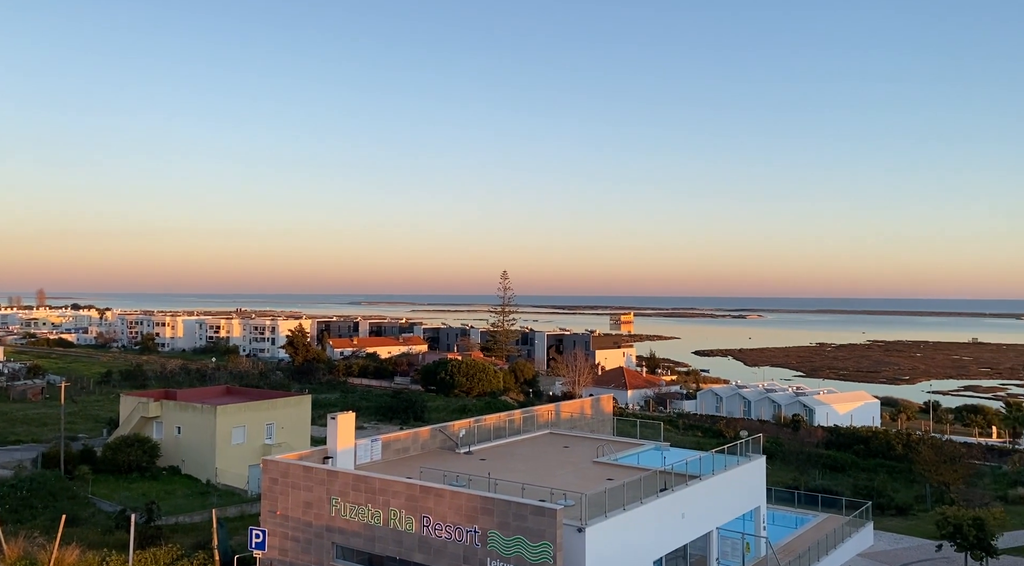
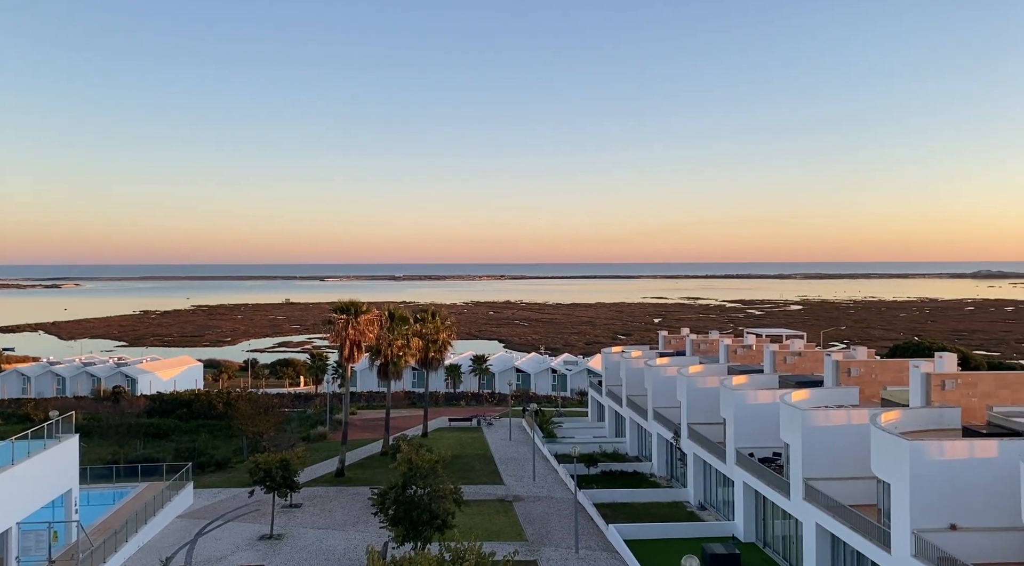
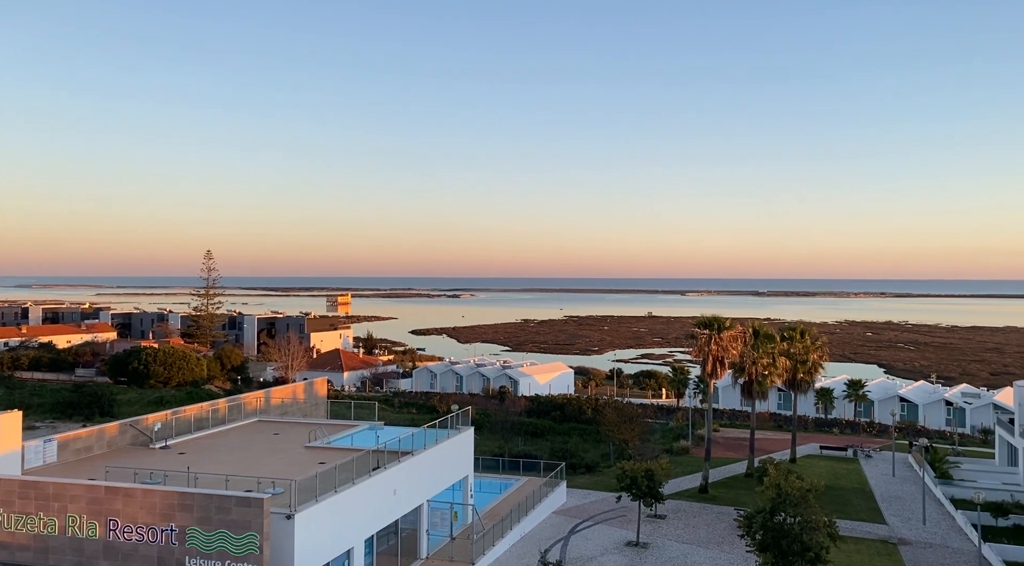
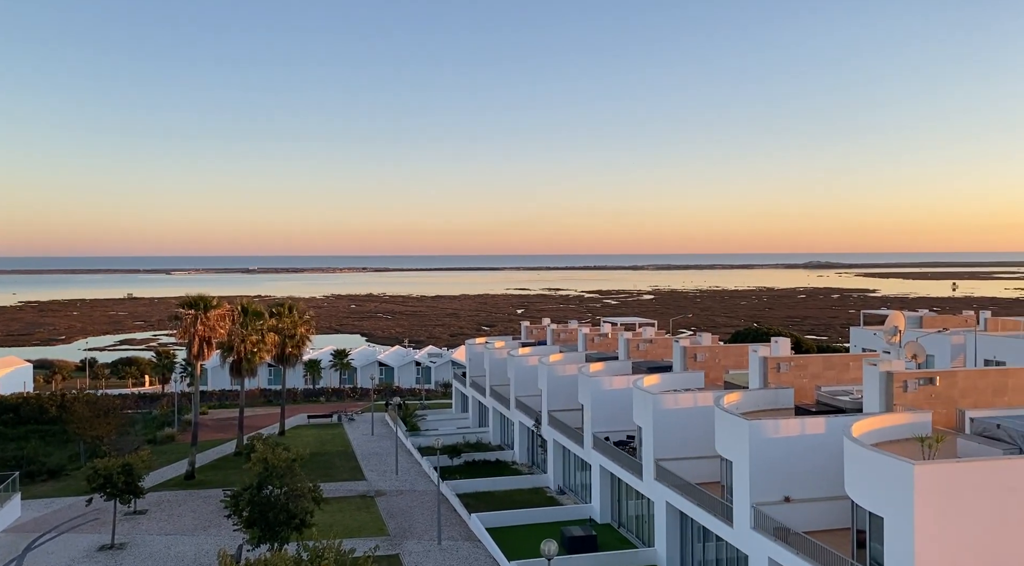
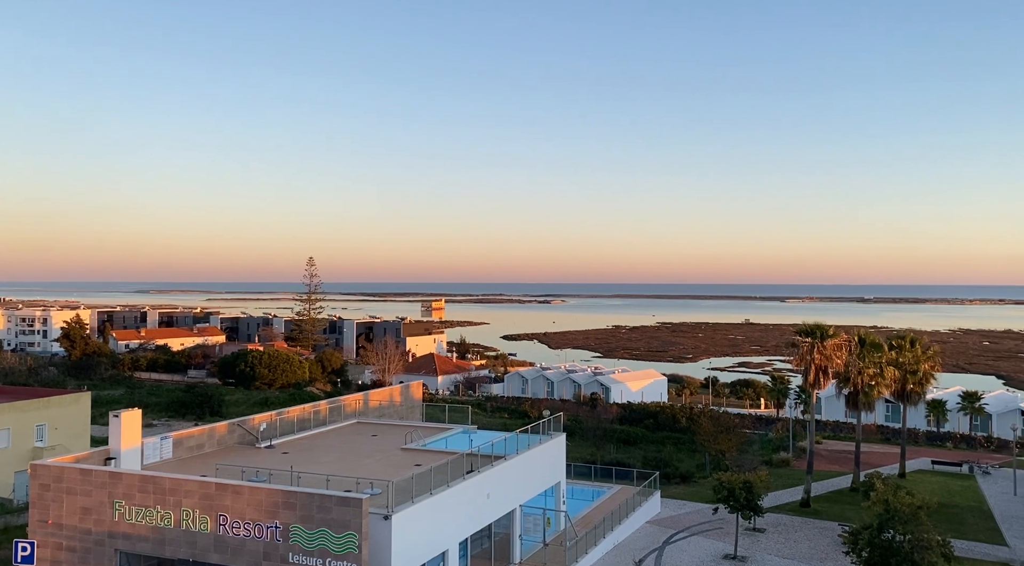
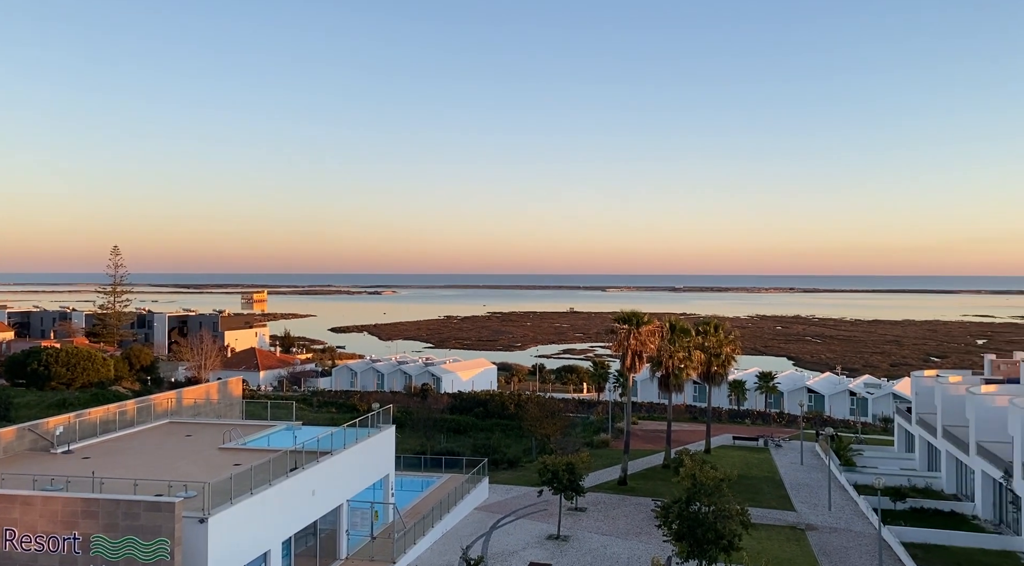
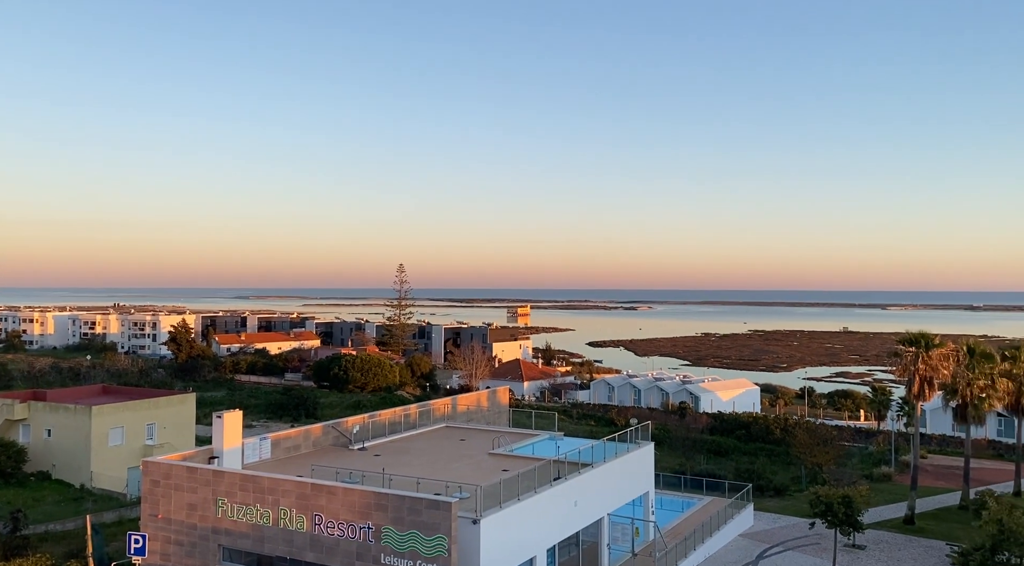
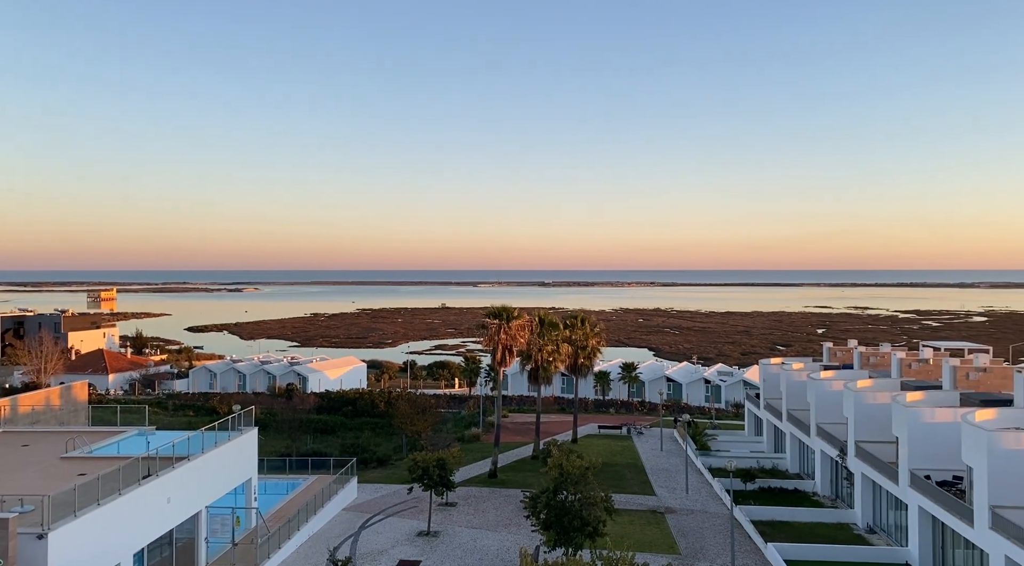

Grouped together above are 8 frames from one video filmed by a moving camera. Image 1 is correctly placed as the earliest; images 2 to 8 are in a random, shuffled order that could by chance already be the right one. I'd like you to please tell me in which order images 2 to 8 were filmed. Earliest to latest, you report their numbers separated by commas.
7, 5, 3, 6, 8, 2, 4
